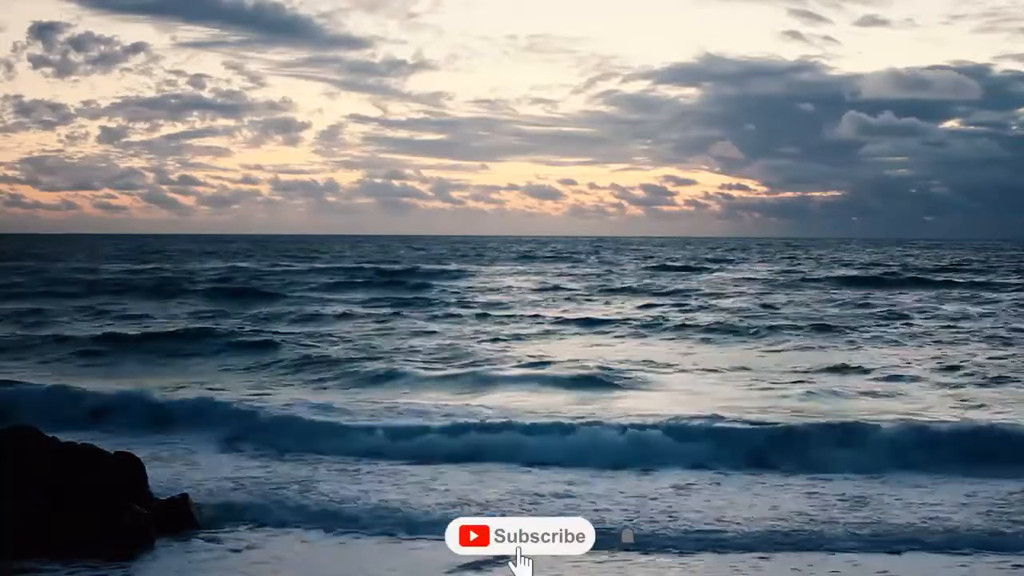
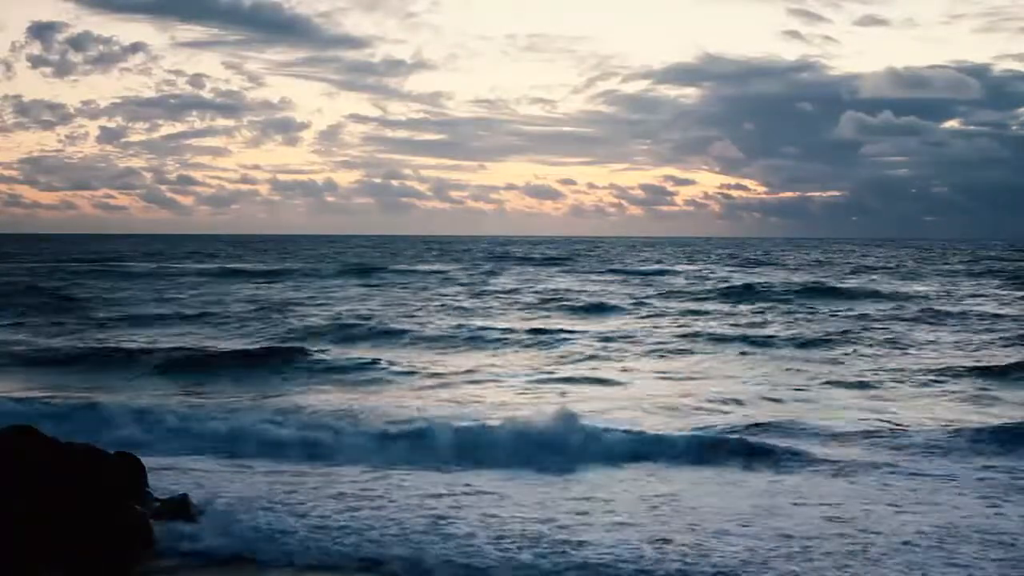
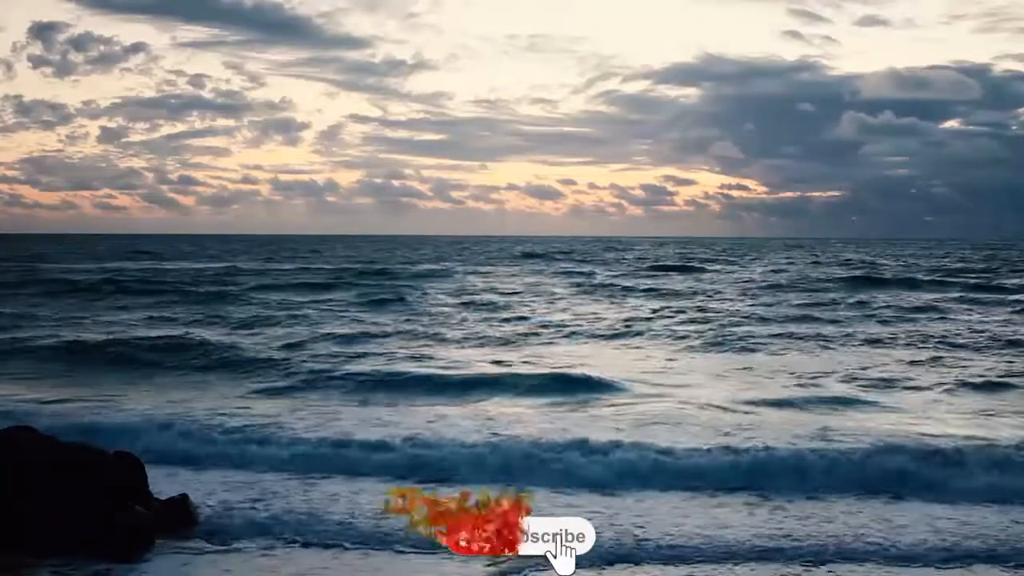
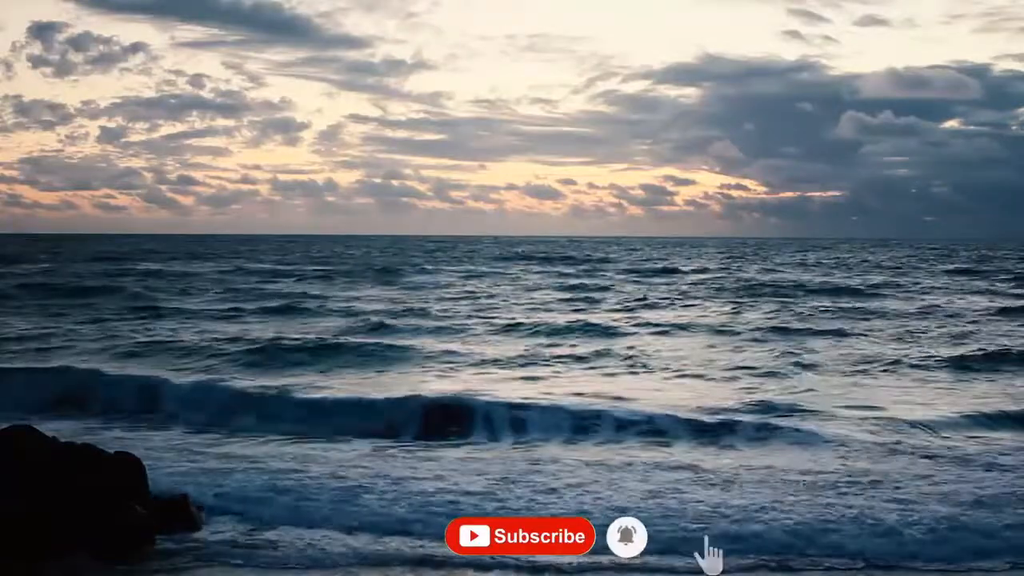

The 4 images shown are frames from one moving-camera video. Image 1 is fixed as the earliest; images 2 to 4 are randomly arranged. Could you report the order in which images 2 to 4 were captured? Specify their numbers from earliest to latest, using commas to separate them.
3, 4, 2
